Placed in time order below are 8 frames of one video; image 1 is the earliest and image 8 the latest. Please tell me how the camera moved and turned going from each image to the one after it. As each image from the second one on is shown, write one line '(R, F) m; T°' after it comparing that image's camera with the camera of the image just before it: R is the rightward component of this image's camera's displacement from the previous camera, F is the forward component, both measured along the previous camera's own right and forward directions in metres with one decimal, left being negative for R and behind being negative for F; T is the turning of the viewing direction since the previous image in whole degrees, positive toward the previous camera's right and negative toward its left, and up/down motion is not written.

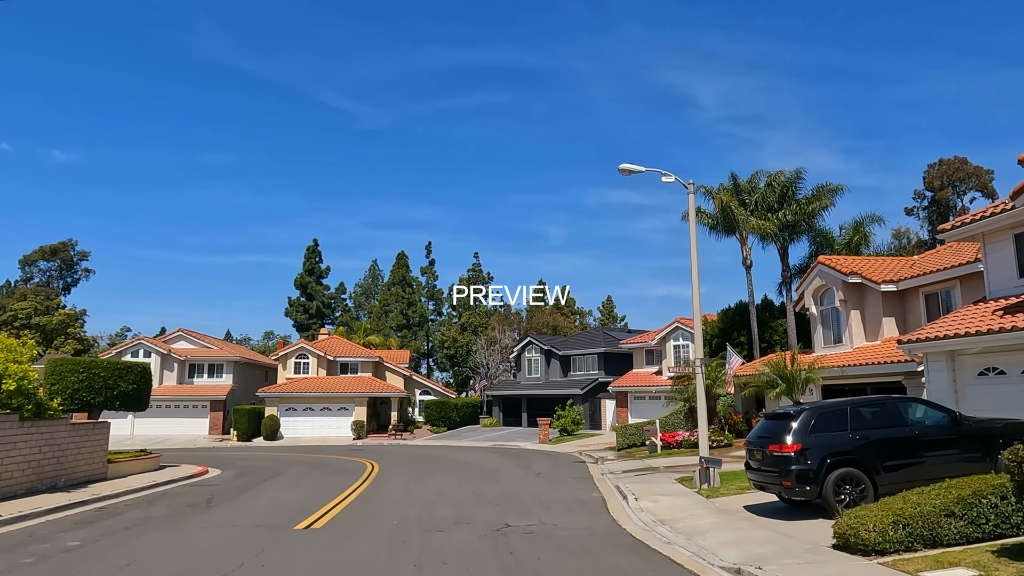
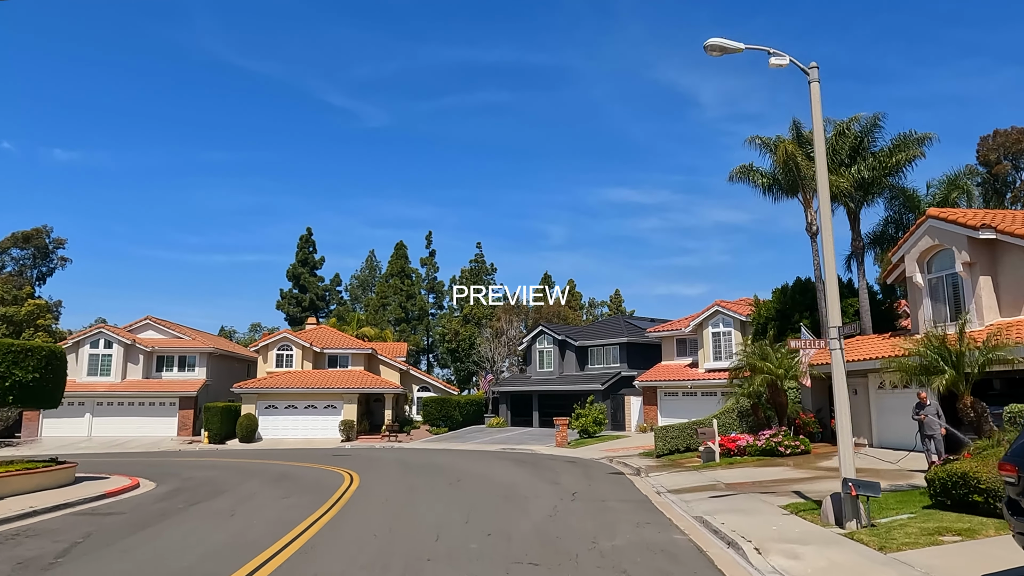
(-0.5, +5.8) m; 0°
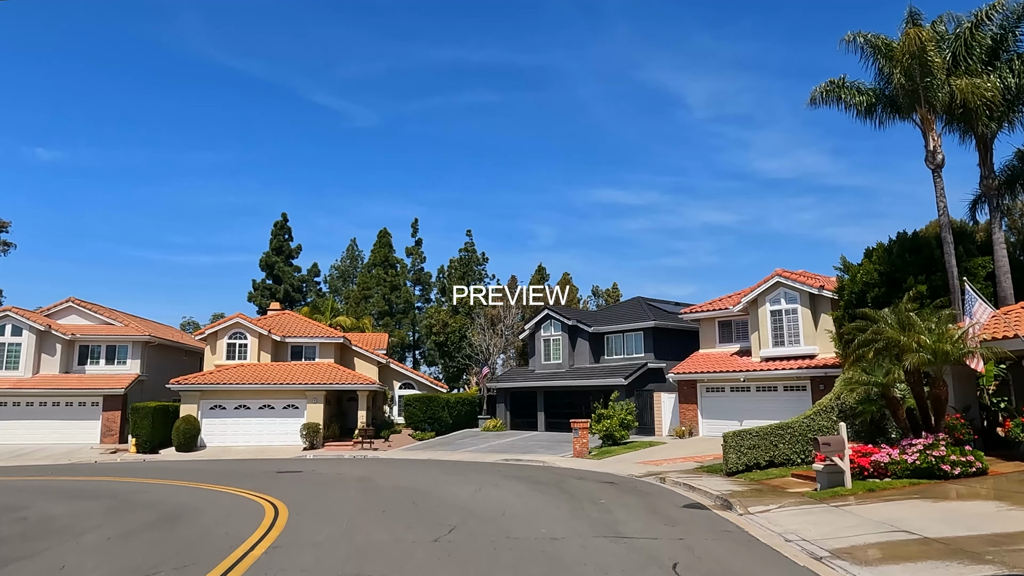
(-0.6, +7.6) m; +1°
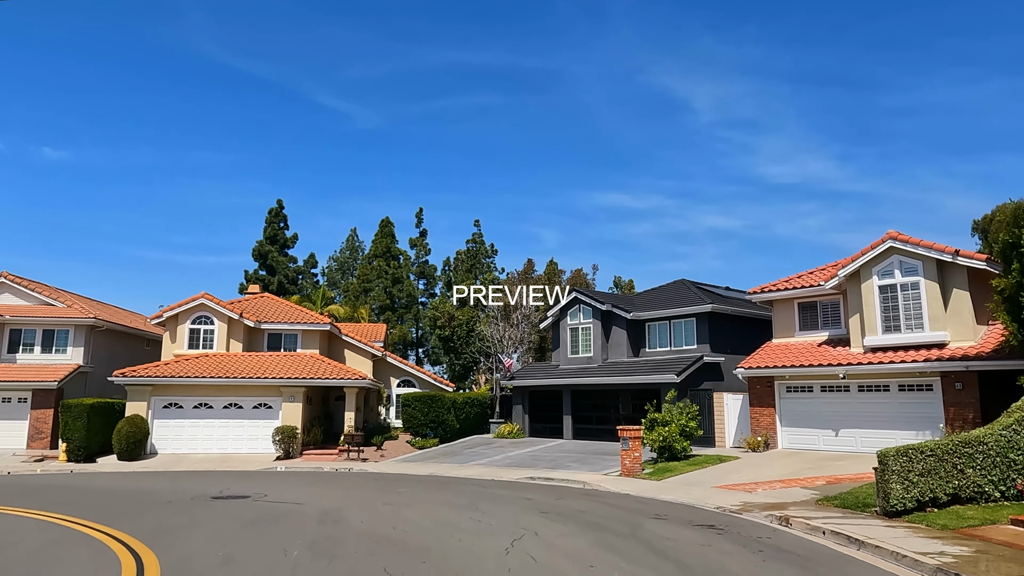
(-0.7, +6.4) m; 0°
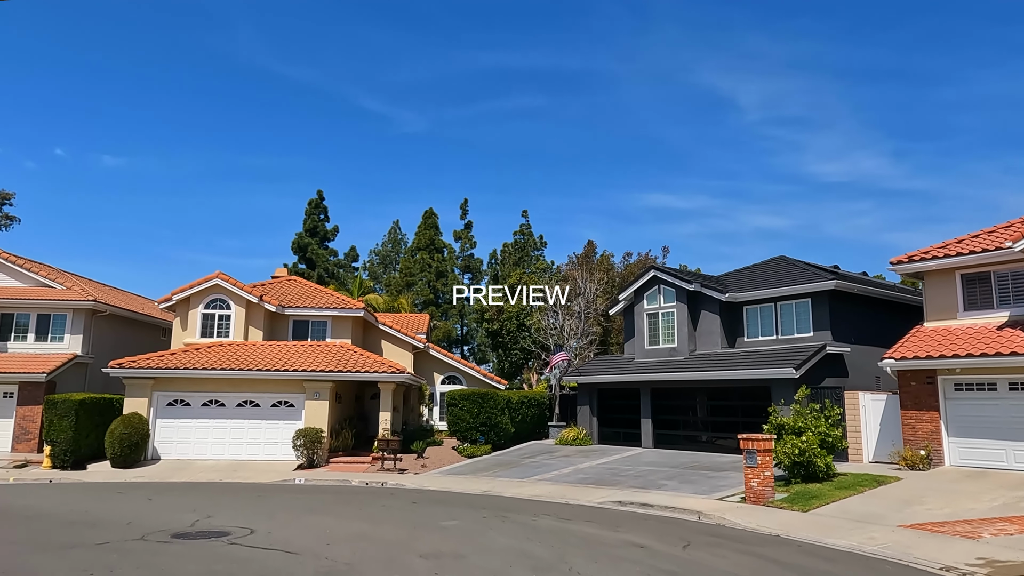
(-0.8, +5.1) m; -4°
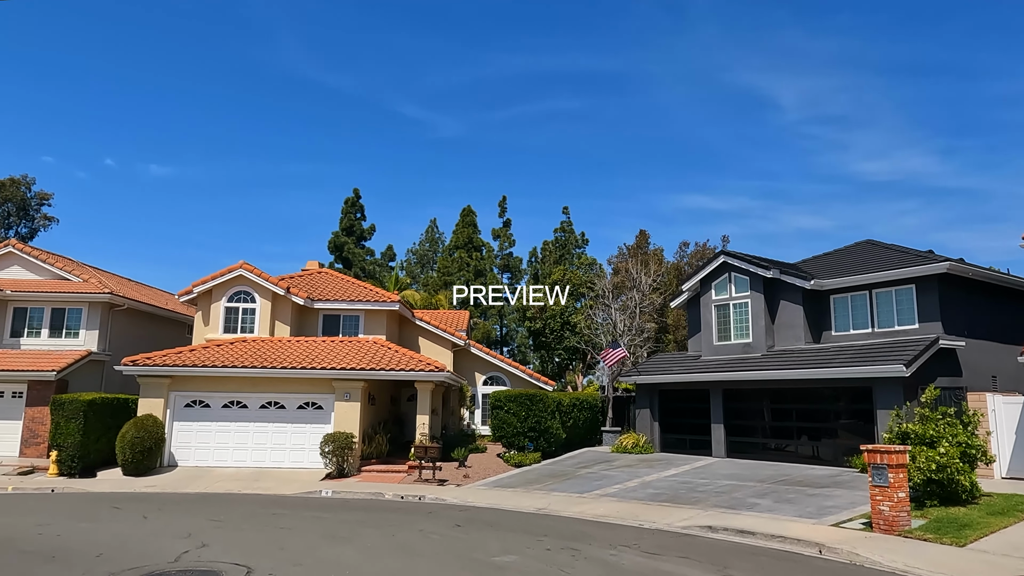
(-0.5, +2.7) m; -3°
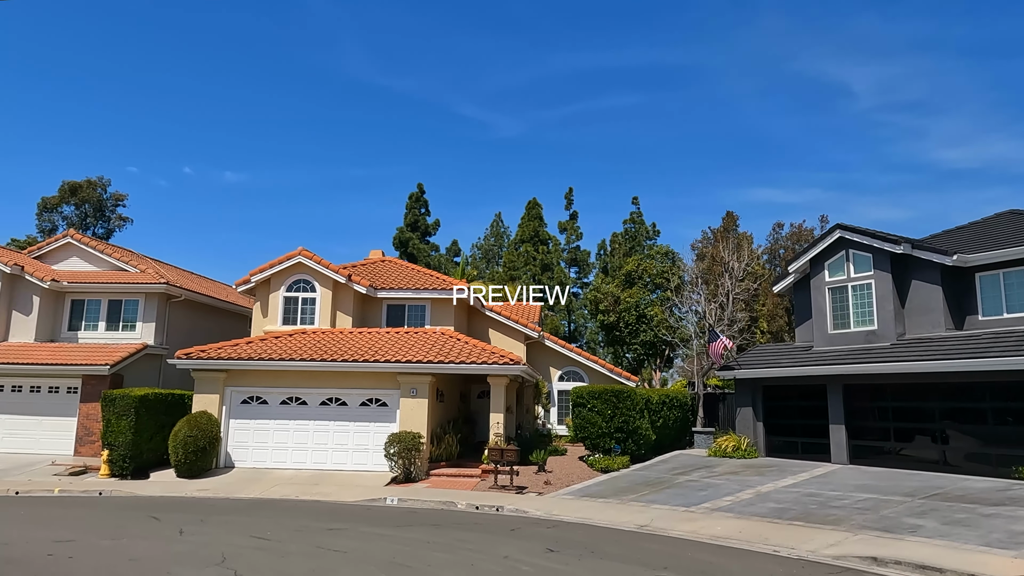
(-0.5, +2.4) m; -5°
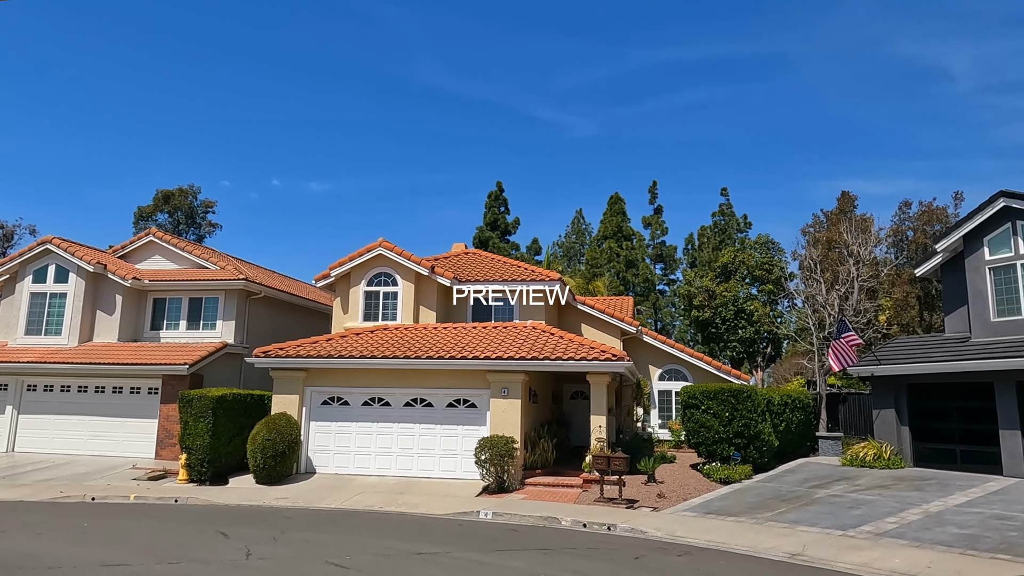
(-0.6, +2.0) m; -6°
